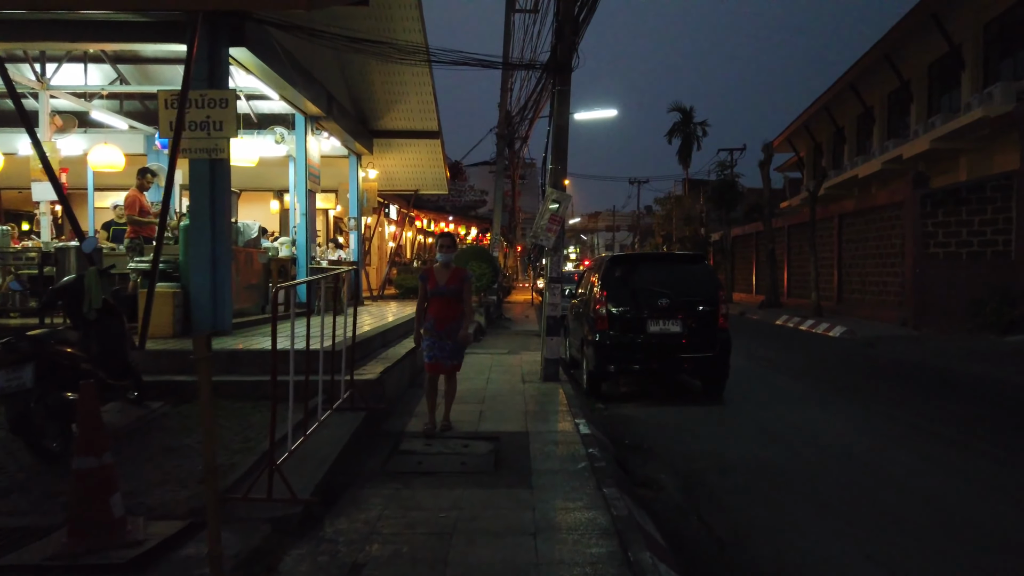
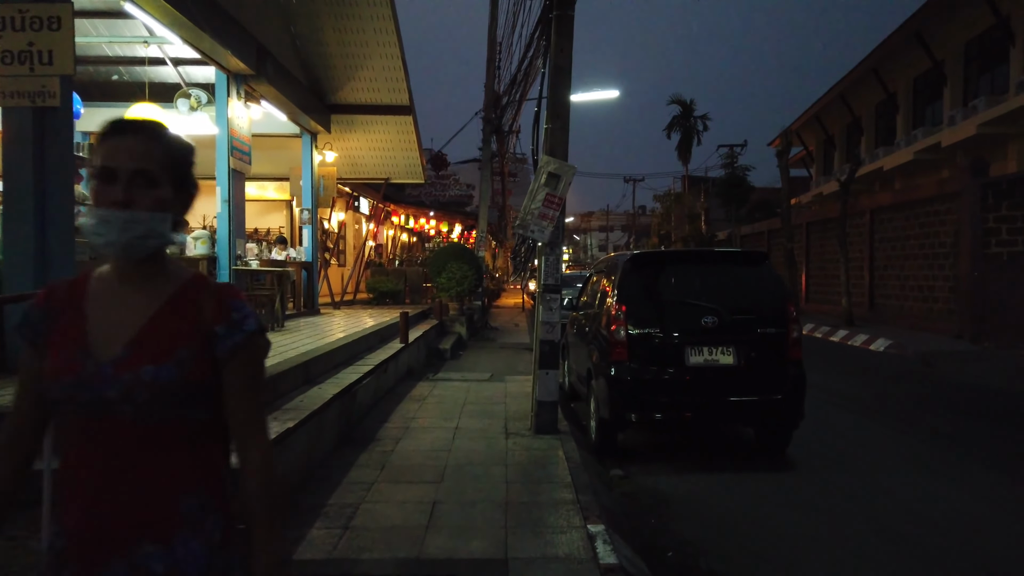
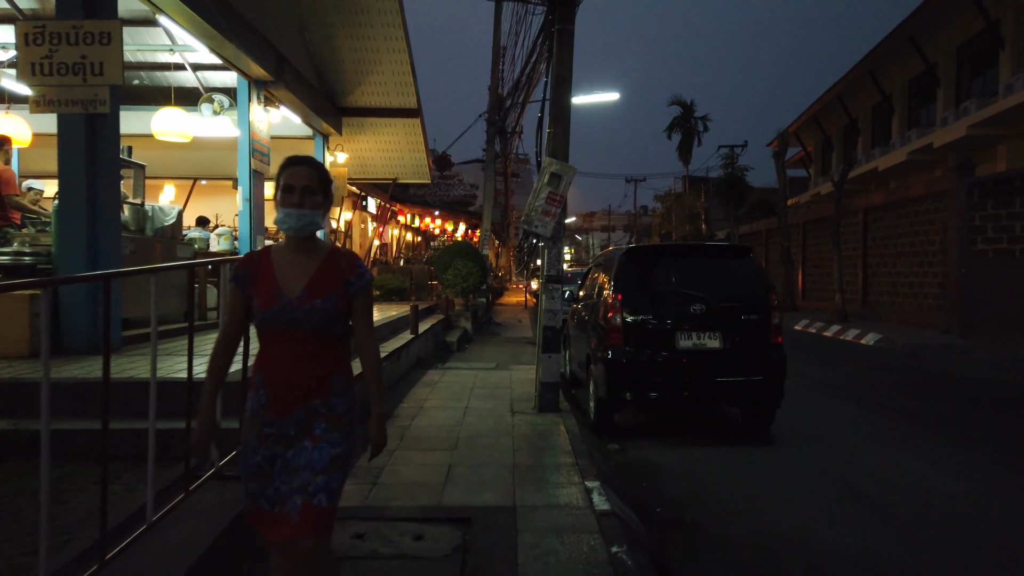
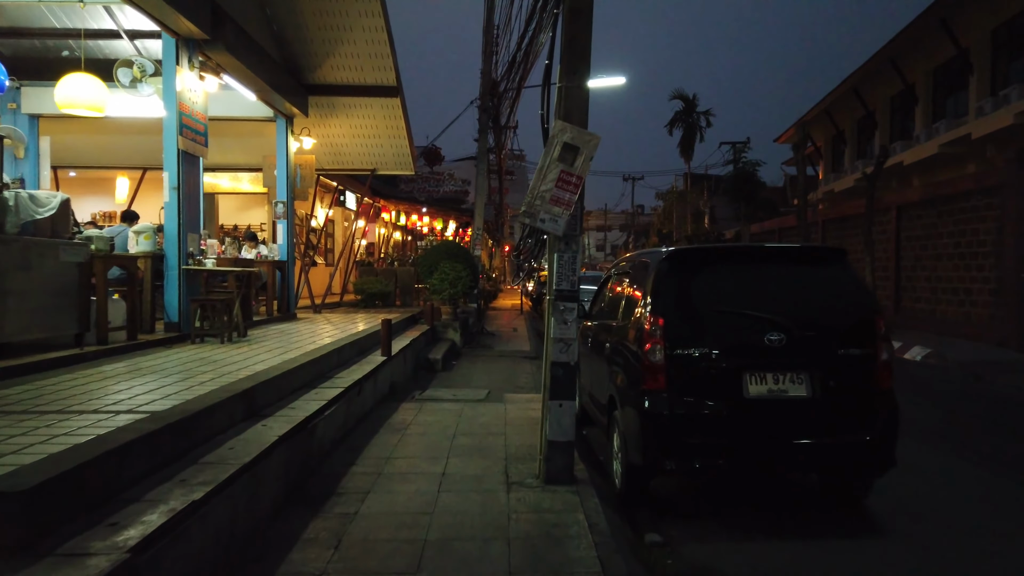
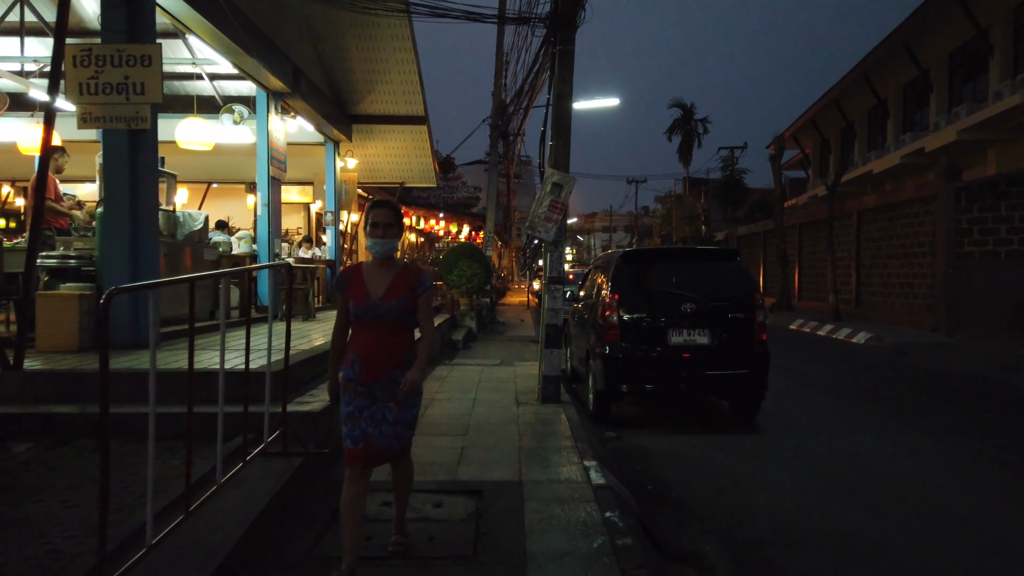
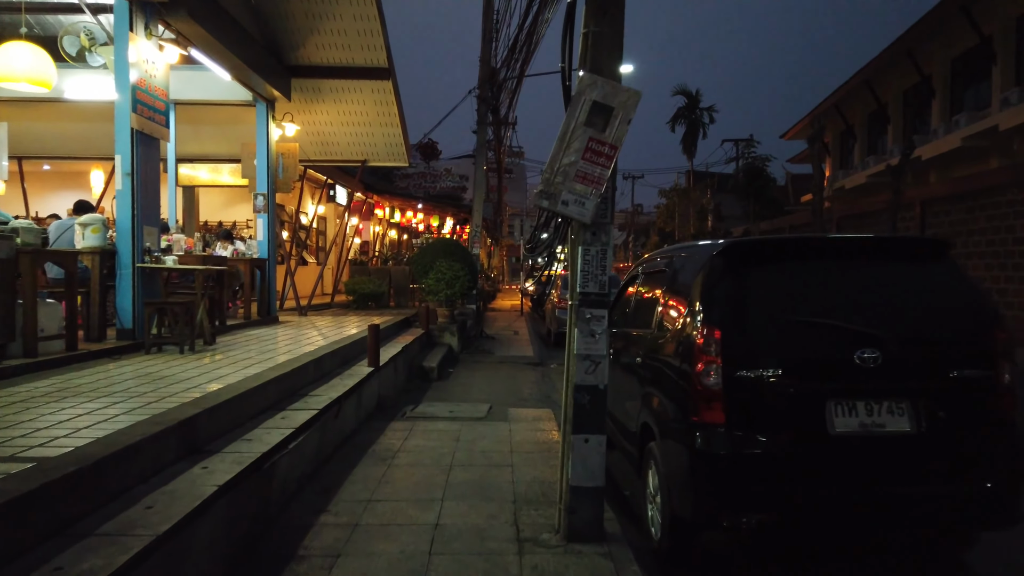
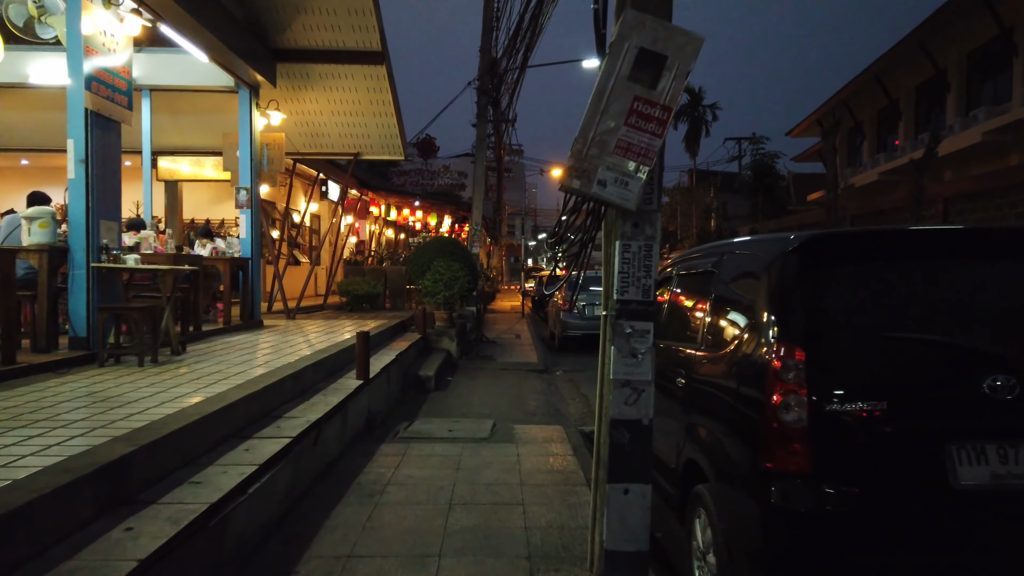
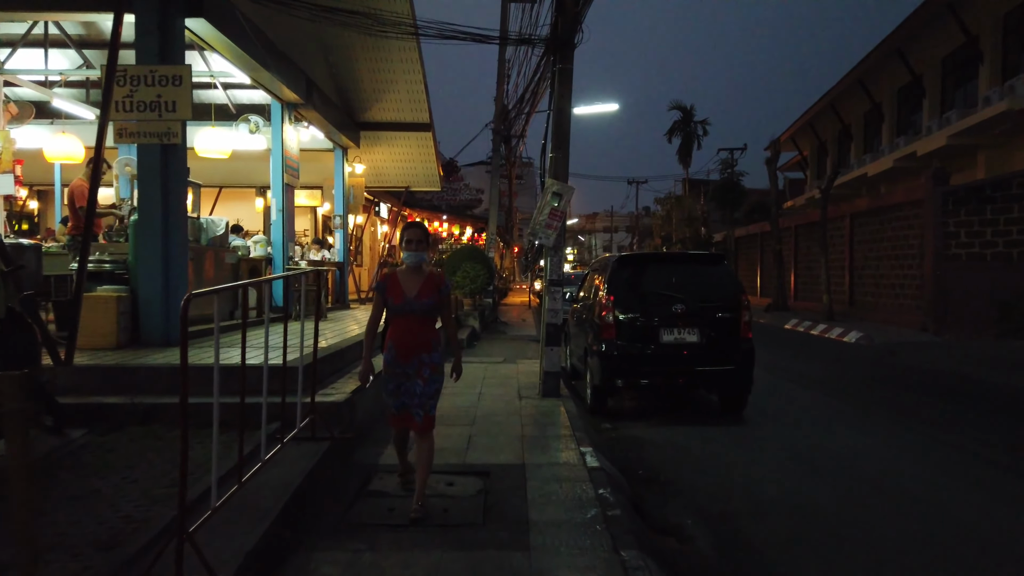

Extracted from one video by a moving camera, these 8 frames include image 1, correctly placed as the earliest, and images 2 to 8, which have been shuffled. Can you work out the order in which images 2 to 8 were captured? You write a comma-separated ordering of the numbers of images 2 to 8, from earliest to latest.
8, 5, 3, 2, 4, 6, 7
